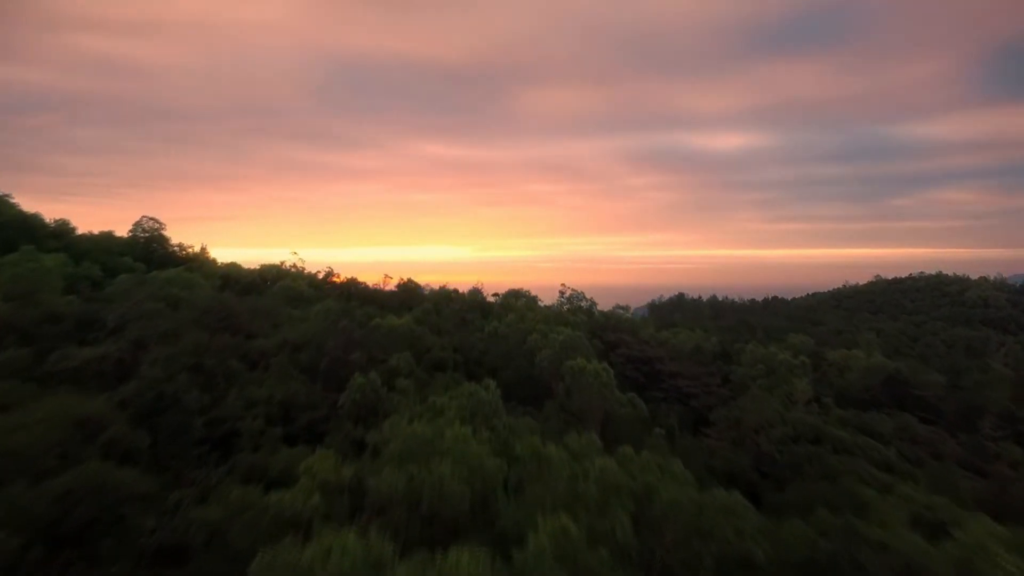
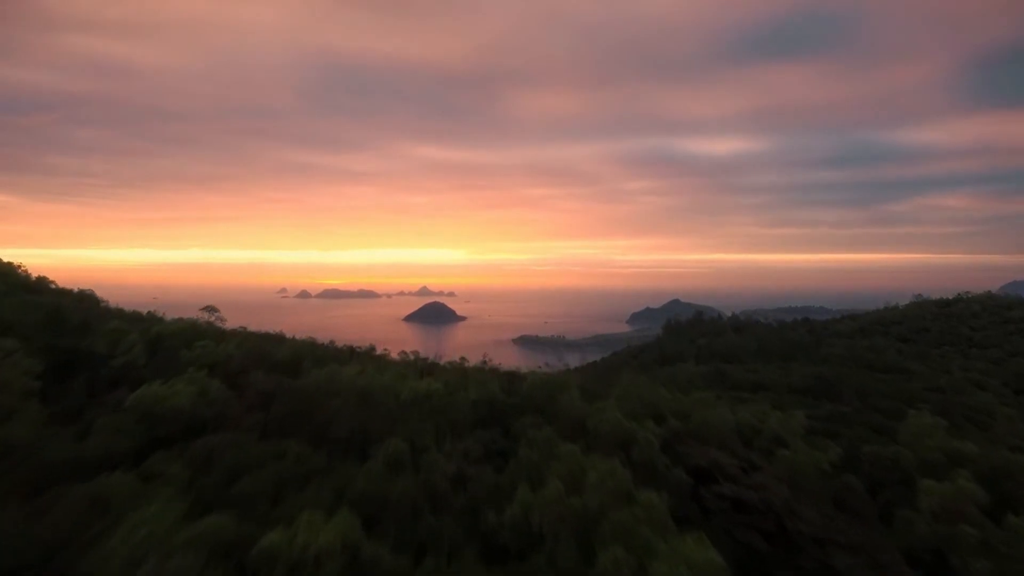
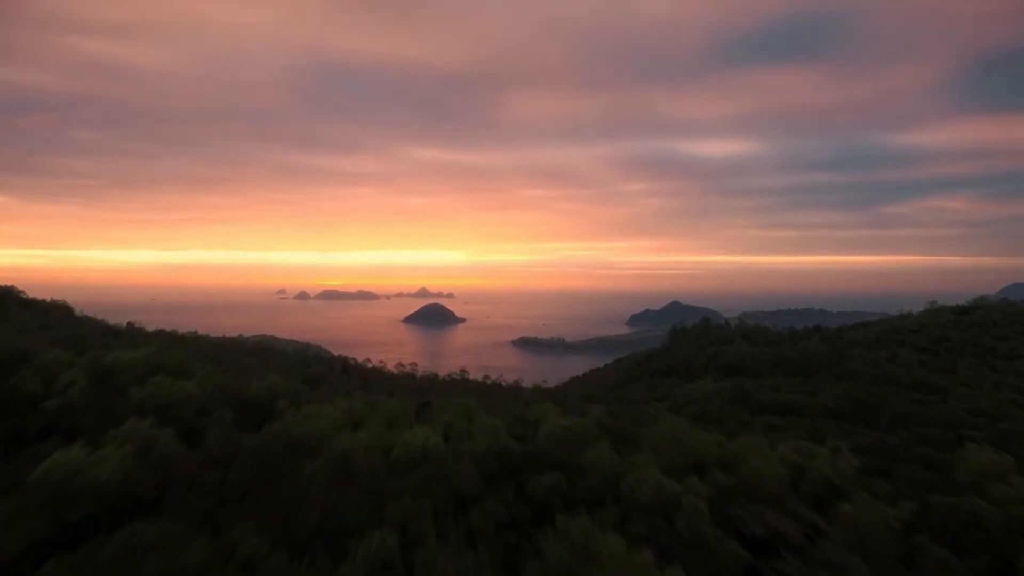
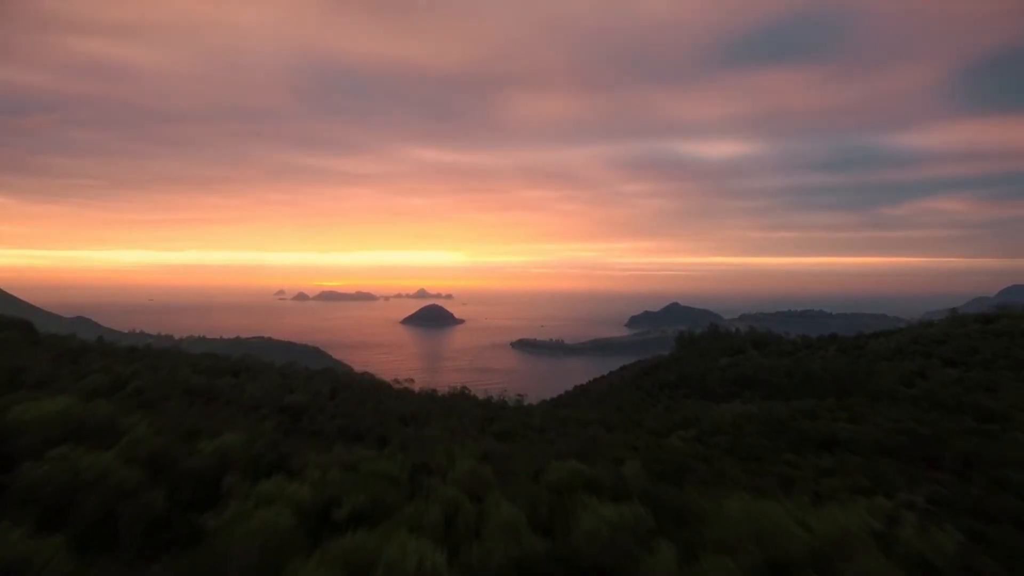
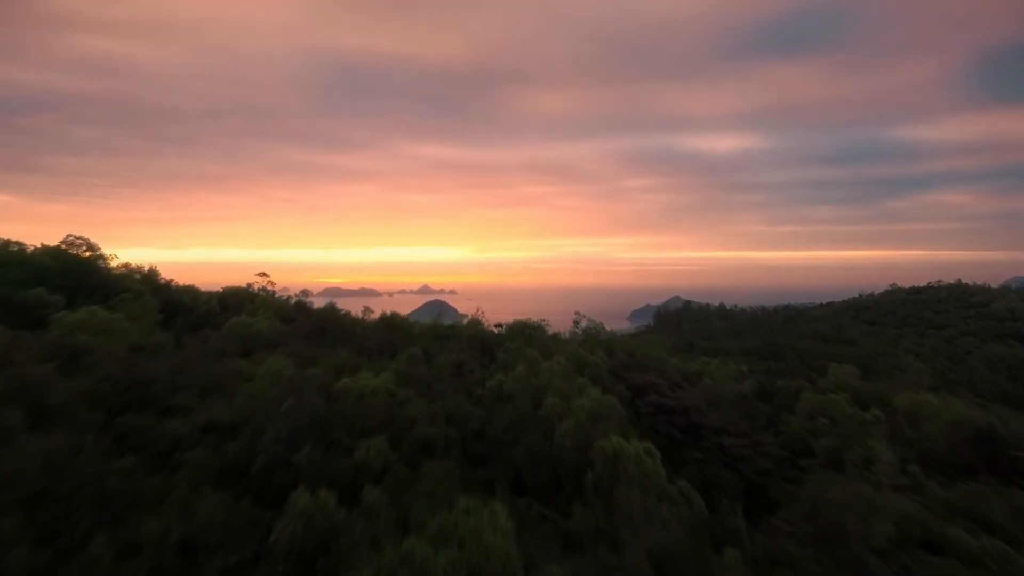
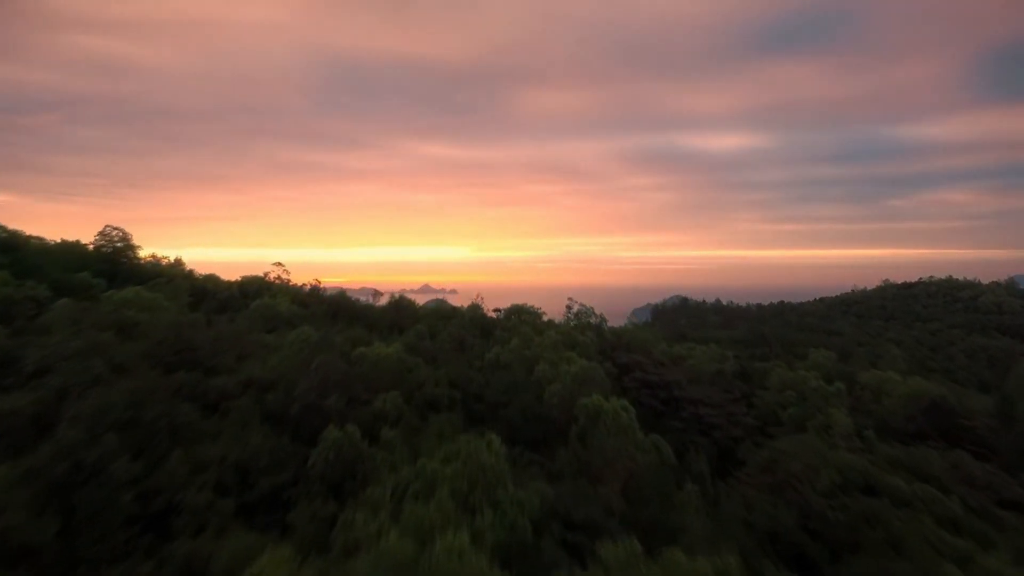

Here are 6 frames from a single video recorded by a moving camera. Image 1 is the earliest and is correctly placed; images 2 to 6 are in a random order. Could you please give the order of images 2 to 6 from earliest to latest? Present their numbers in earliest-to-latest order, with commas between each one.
6, 5, 2, 3, 4
